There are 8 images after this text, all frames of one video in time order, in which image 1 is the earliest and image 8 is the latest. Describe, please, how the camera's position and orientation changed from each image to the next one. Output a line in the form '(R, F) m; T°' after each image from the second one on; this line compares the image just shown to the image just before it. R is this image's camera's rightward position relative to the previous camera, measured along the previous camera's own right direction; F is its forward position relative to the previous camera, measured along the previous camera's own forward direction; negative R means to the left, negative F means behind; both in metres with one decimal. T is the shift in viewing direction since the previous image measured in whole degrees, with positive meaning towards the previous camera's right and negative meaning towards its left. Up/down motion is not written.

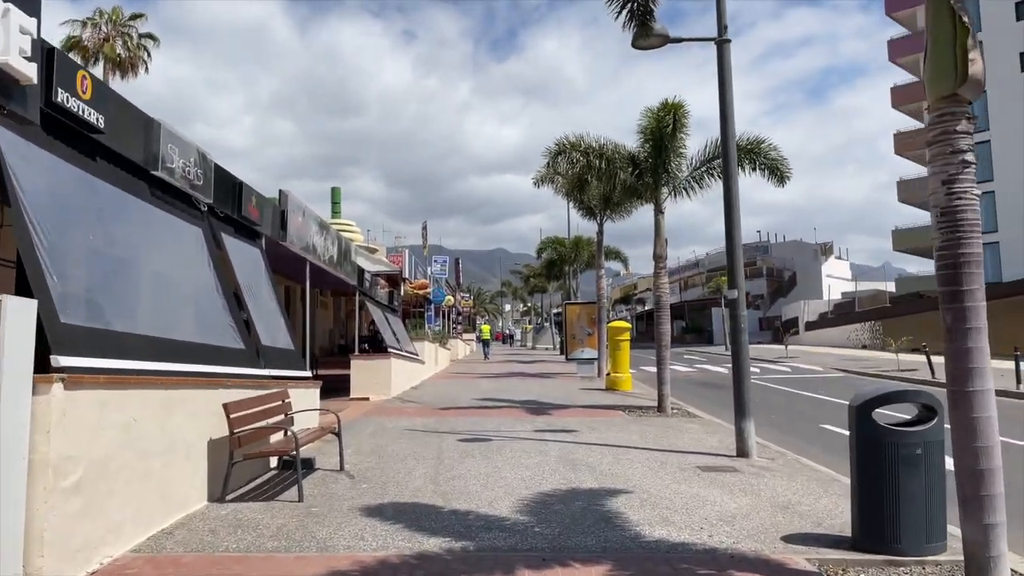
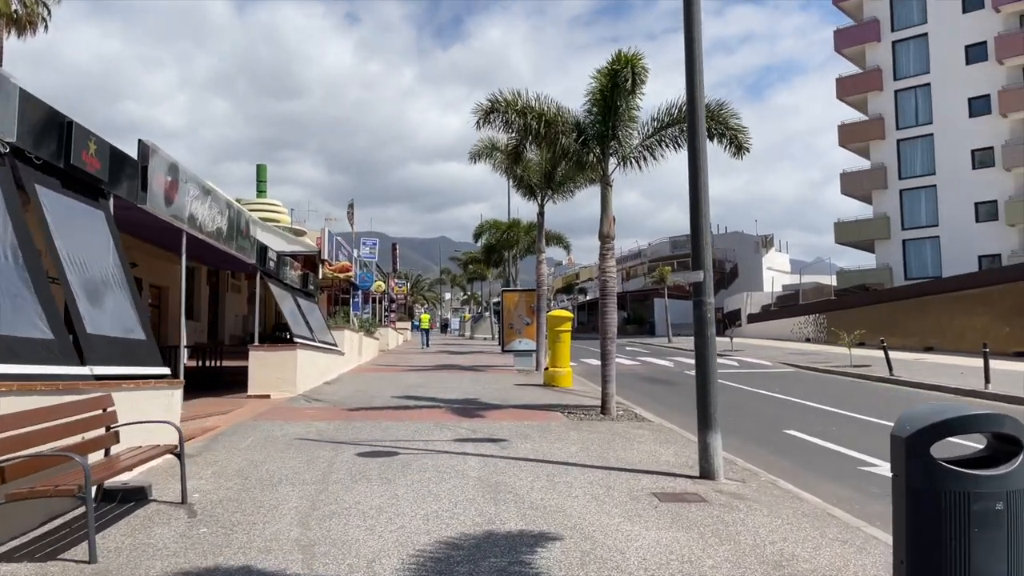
(+0.3, +2.2) m; +4°
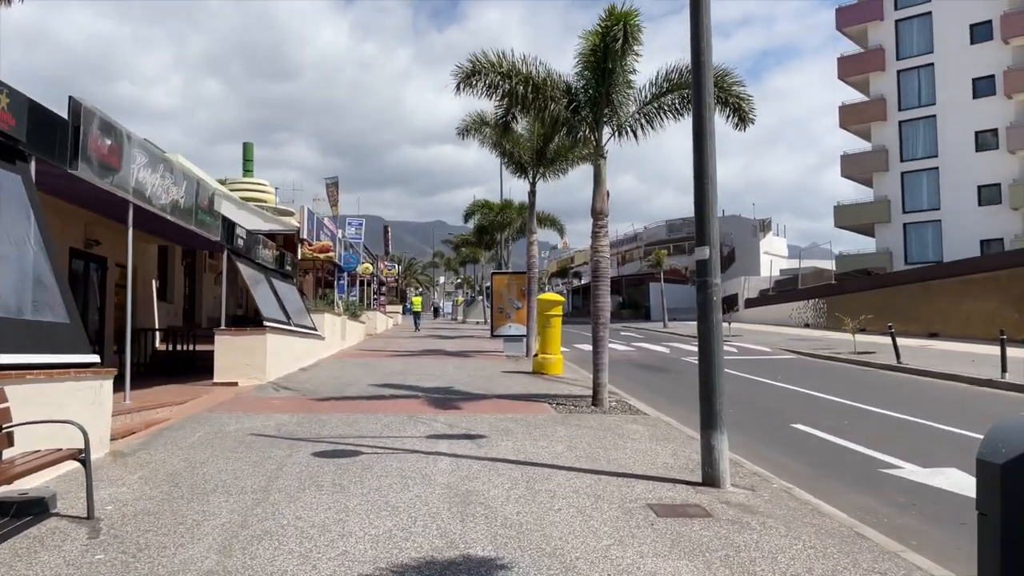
(+0.2, +1.1) m; 0°
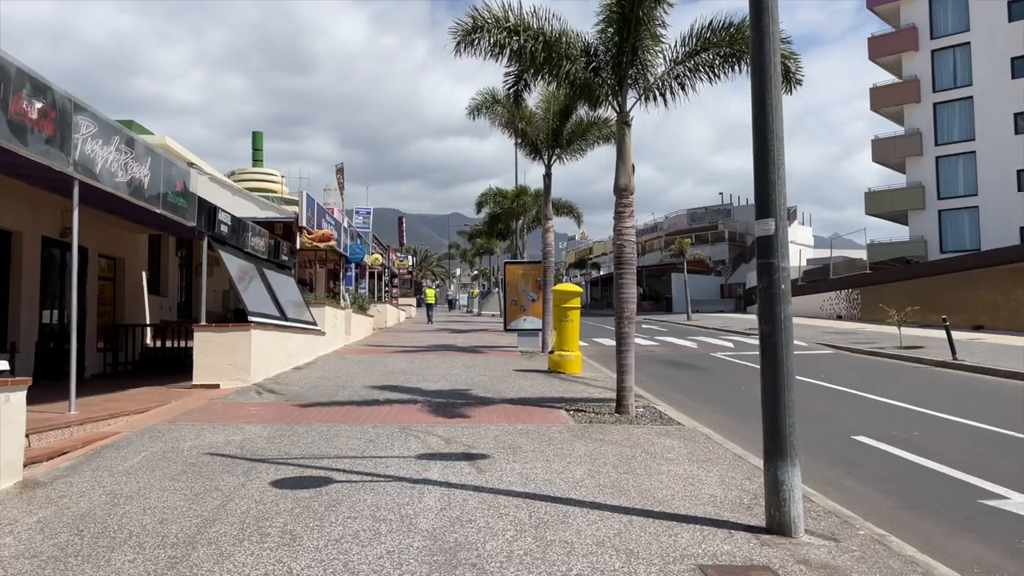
(+0.1, +1.7) m; -1°
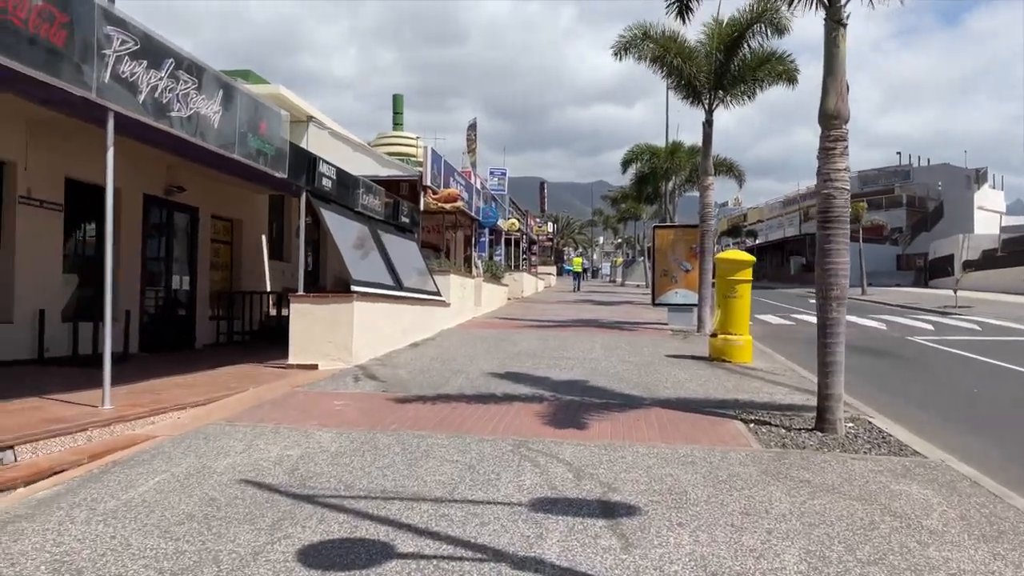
(-0.1, +2.7) m; -10°
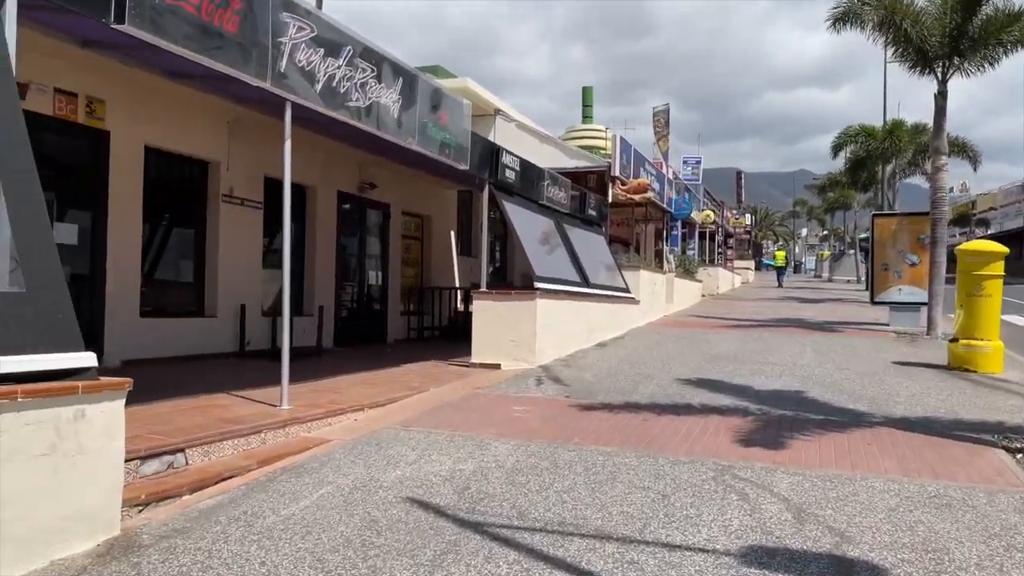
(-0.1, +0.8) m; -14°
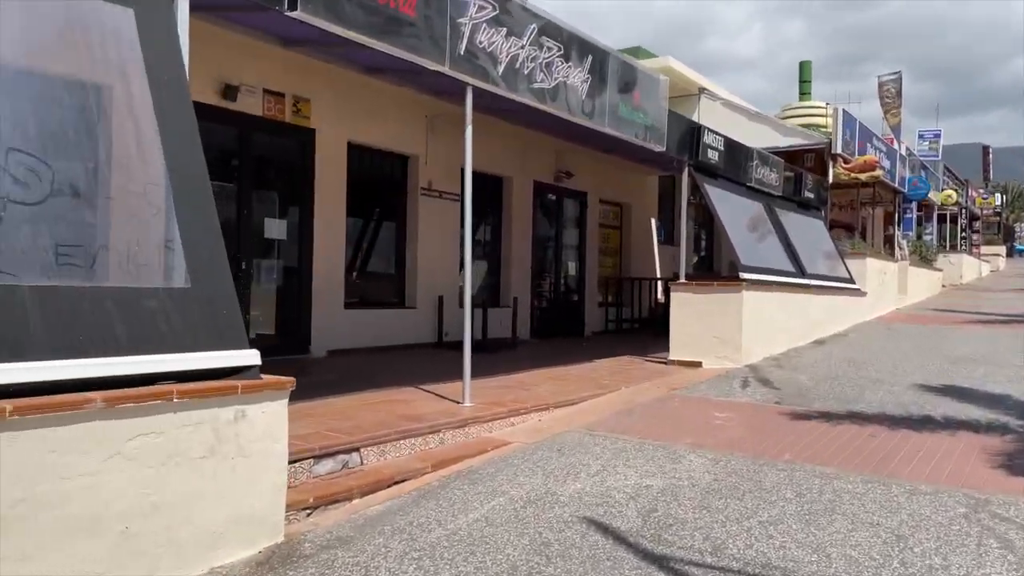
(+0.1, +0.6) m; -15°
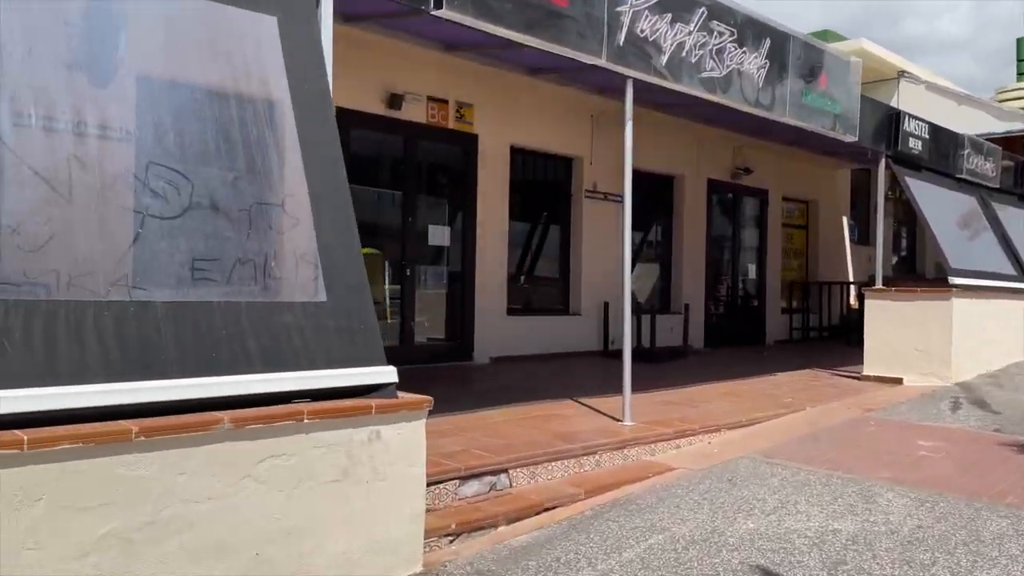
(+0.1, +0.4) m; -13°
